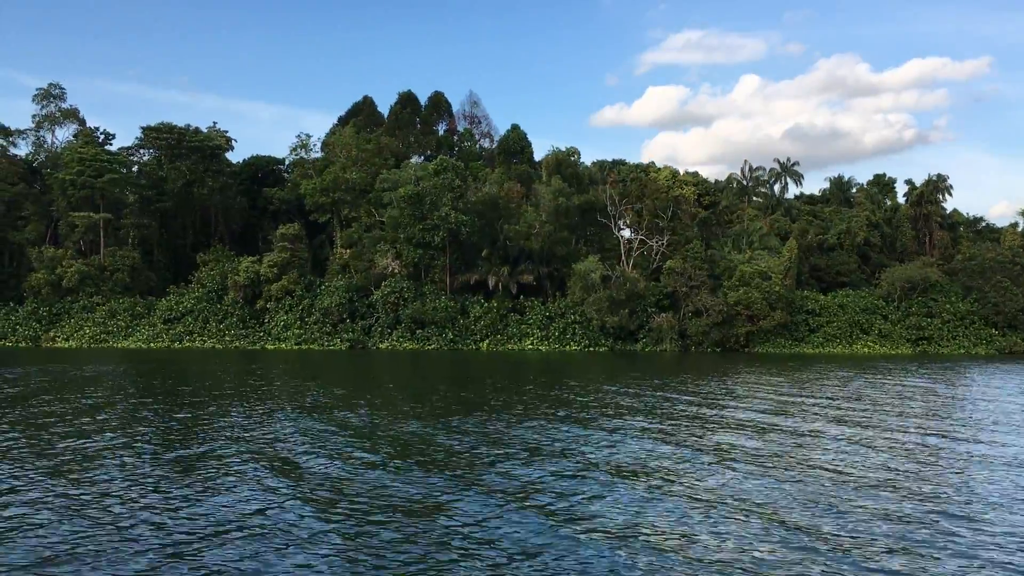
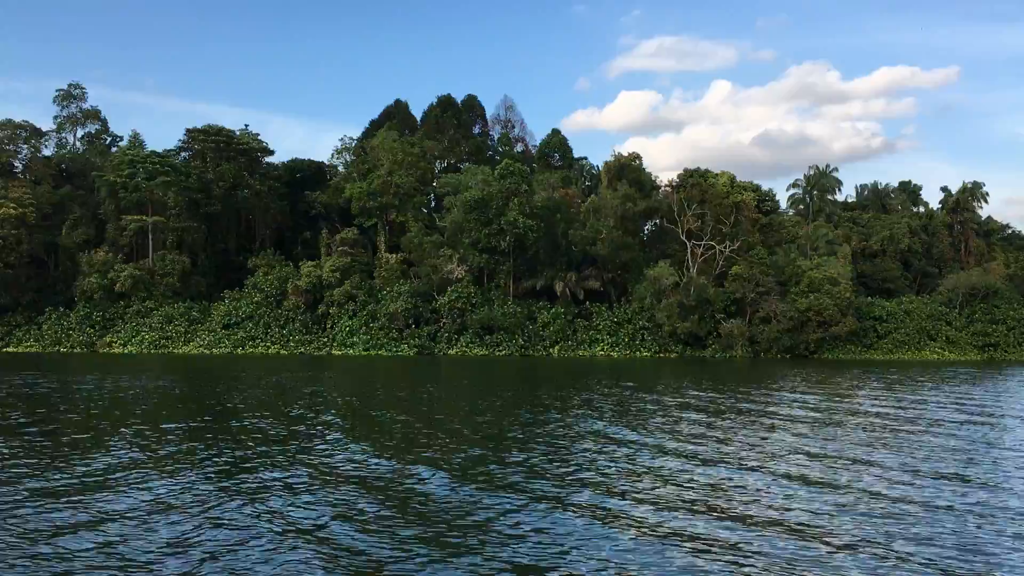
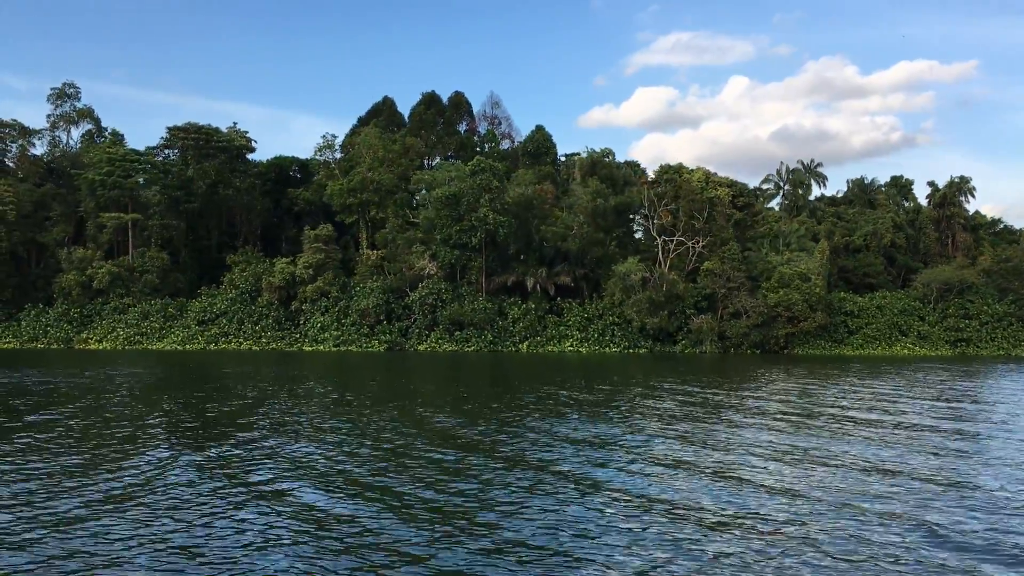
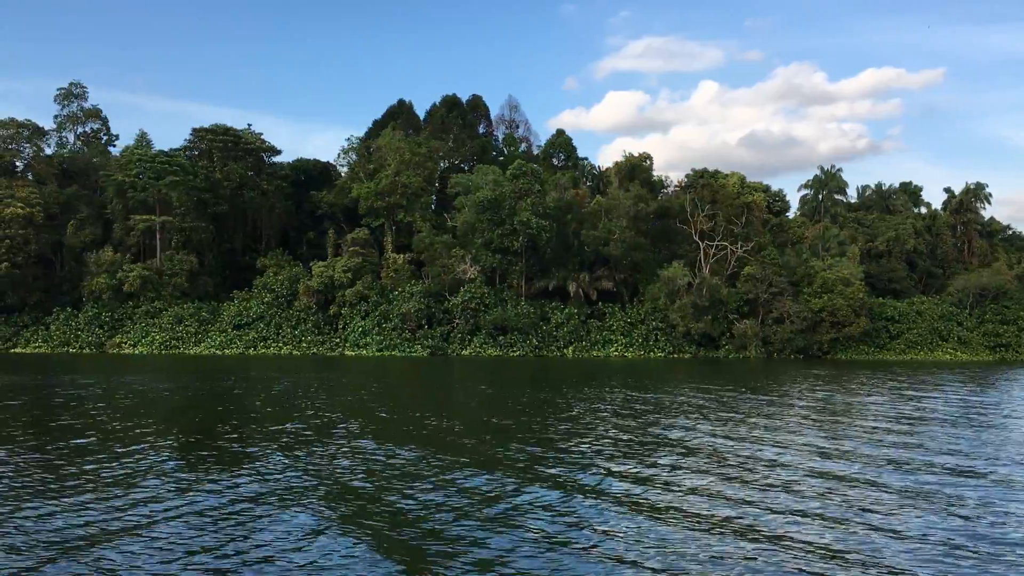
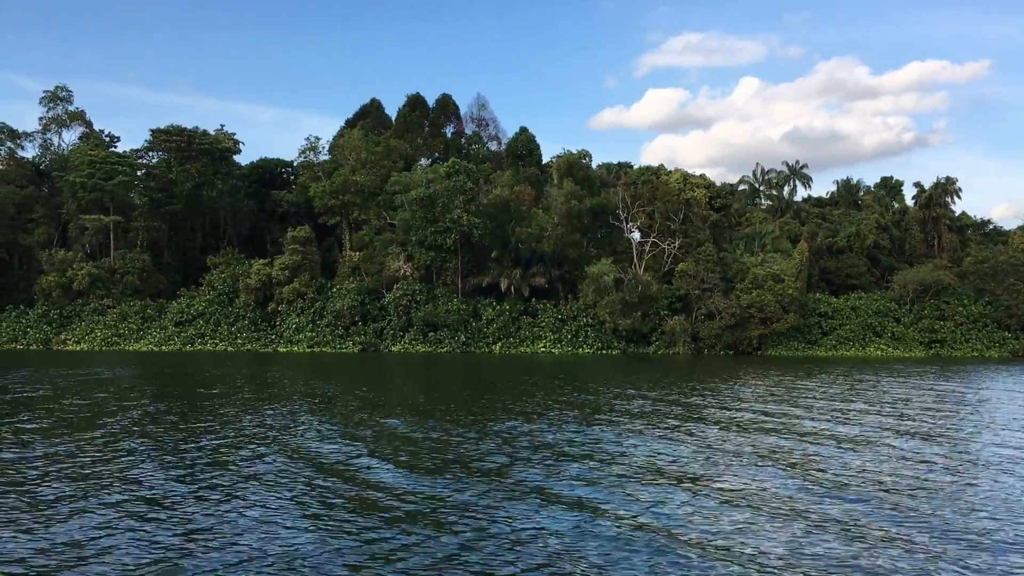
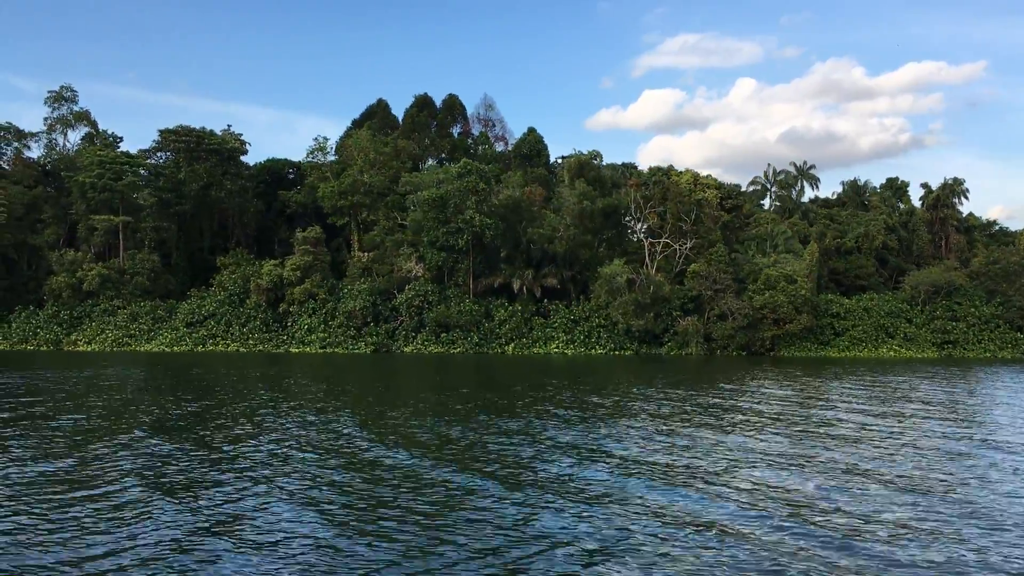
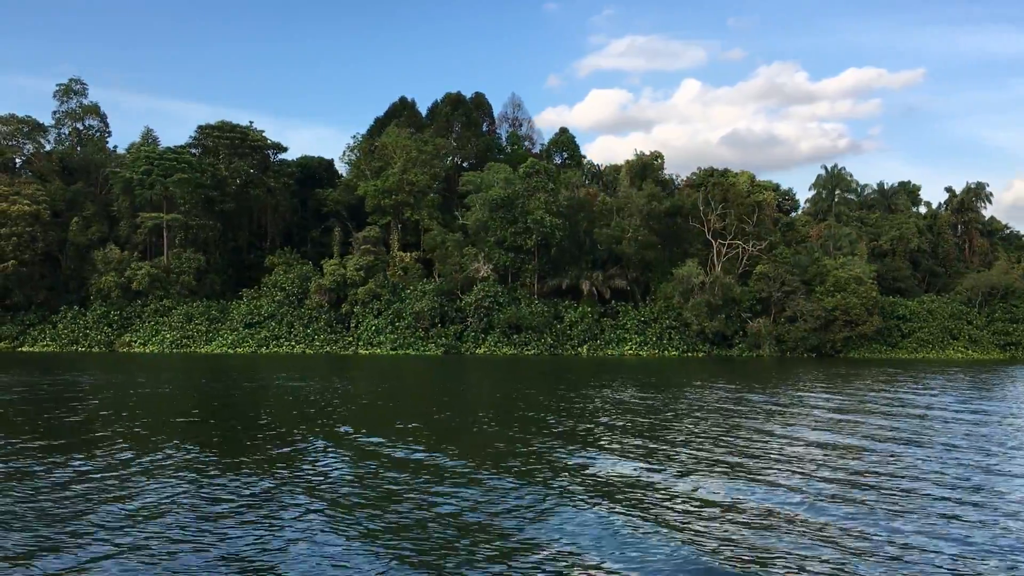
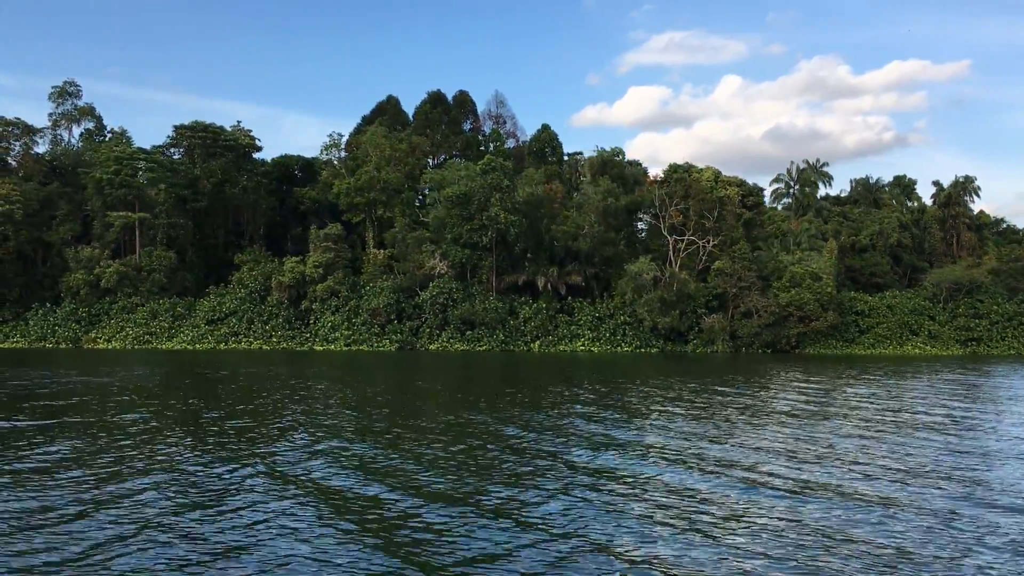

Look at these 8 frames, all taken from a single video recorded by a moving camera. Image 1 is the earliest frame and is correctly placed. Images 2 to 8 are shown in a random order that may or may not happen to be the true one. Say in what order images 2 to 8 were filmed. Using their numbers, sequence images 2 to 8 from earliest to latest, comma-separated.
5, 6, 3, 8, 2, 4, 7
